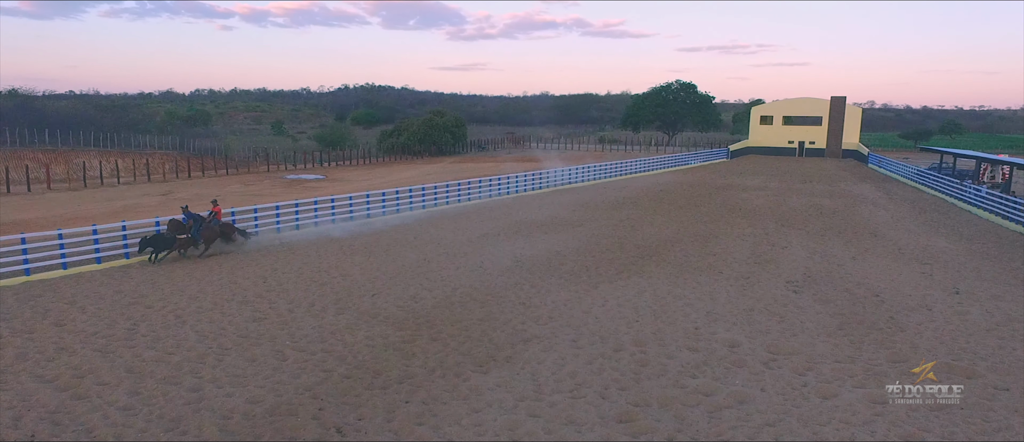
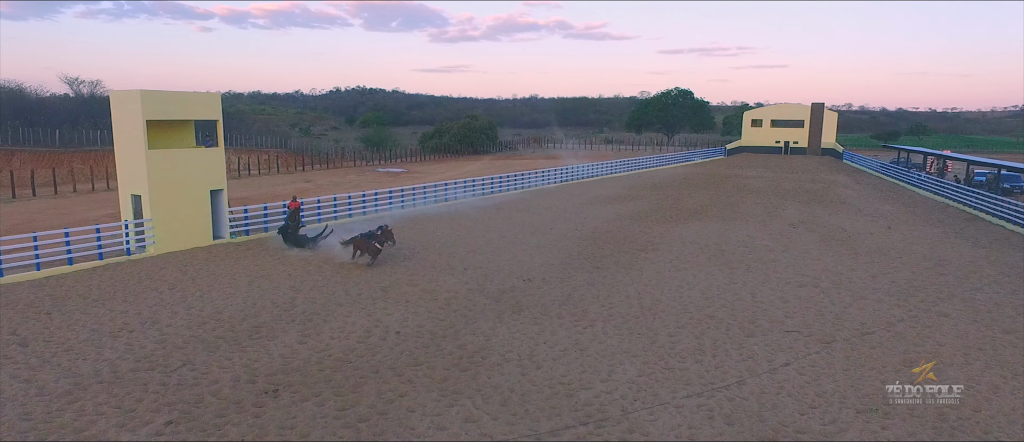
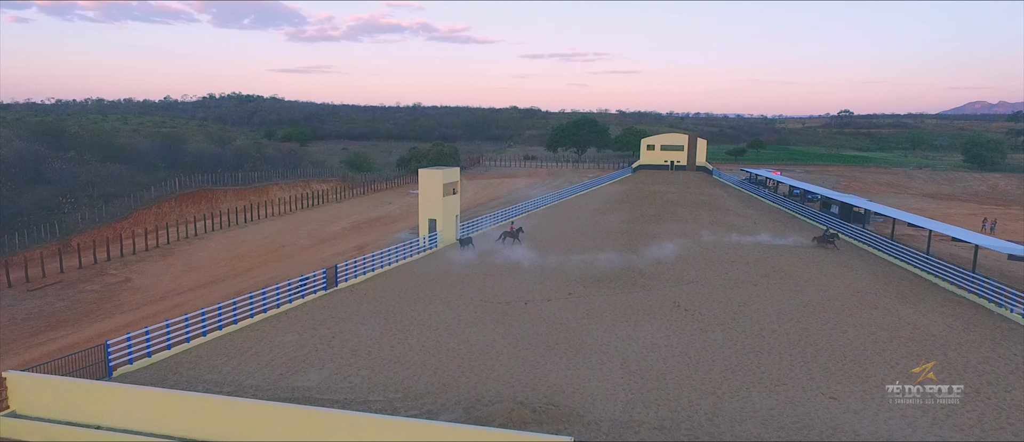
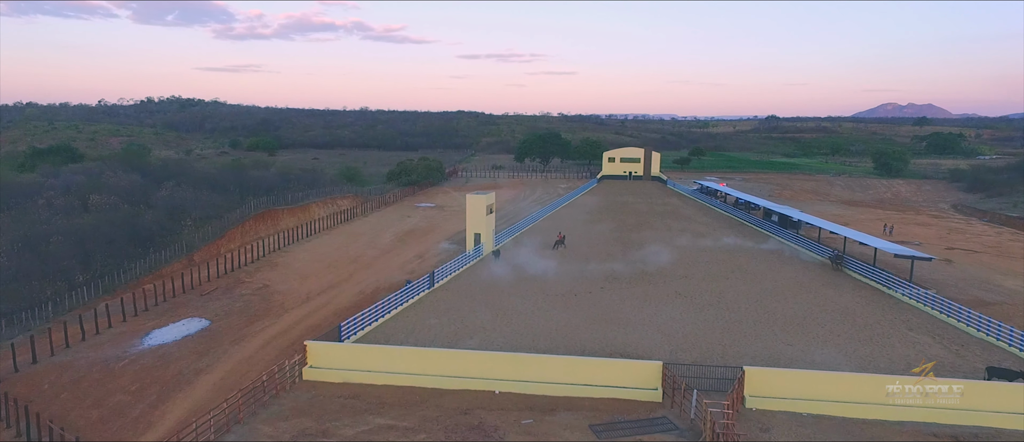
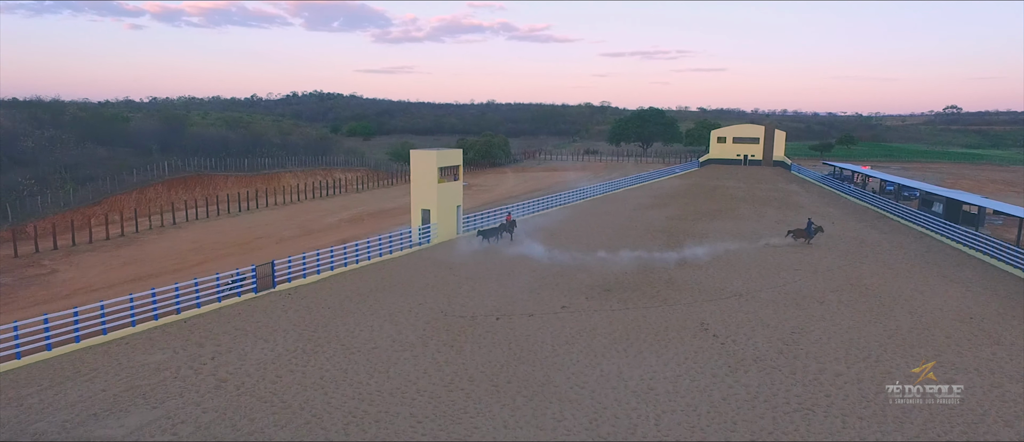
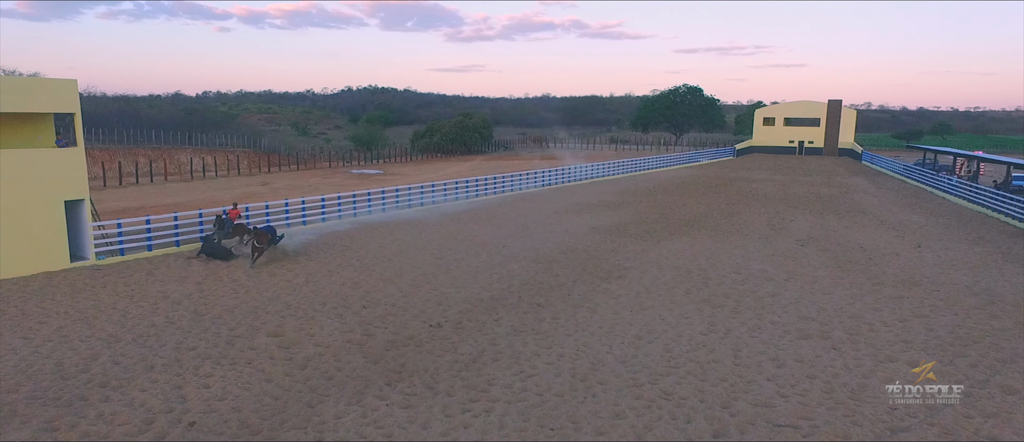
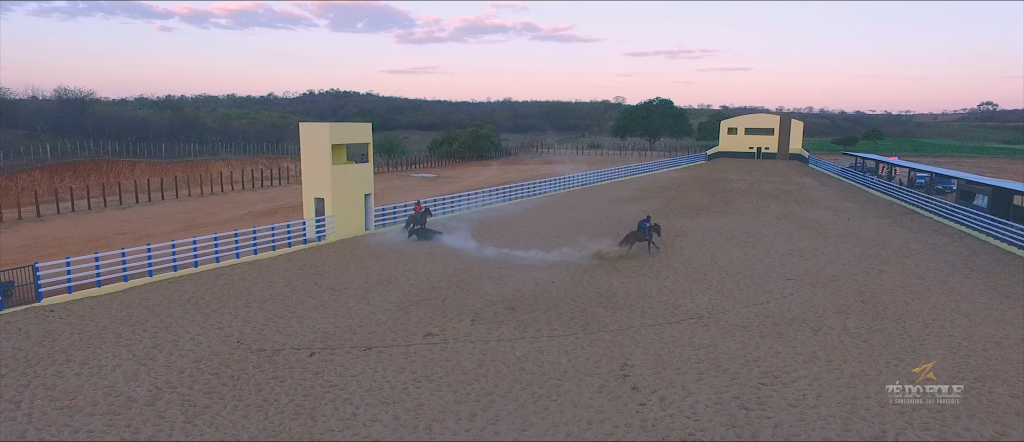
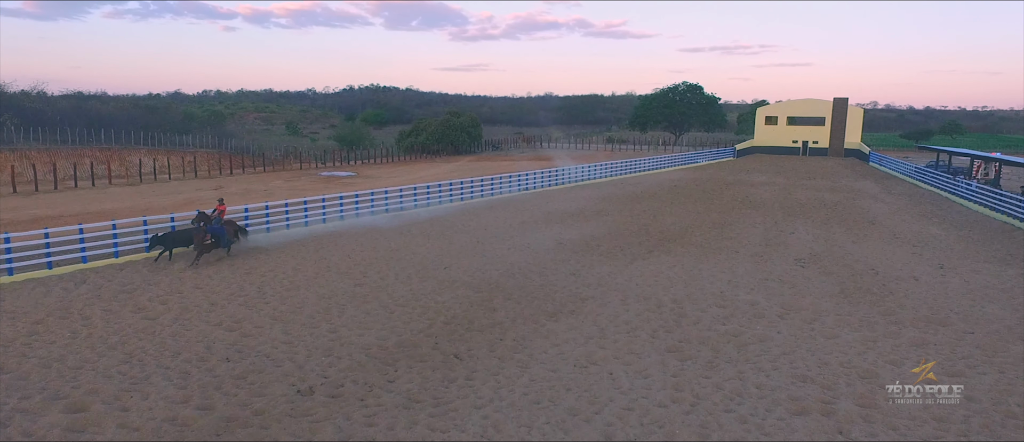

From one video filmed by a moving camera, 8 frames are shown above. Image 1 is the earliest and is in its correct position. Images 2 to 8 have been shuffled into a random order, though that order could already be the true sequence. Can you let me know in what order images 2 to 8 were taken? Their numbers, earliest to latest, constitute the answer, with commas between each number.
8, 6, 2, 7, 5, 3, 4
